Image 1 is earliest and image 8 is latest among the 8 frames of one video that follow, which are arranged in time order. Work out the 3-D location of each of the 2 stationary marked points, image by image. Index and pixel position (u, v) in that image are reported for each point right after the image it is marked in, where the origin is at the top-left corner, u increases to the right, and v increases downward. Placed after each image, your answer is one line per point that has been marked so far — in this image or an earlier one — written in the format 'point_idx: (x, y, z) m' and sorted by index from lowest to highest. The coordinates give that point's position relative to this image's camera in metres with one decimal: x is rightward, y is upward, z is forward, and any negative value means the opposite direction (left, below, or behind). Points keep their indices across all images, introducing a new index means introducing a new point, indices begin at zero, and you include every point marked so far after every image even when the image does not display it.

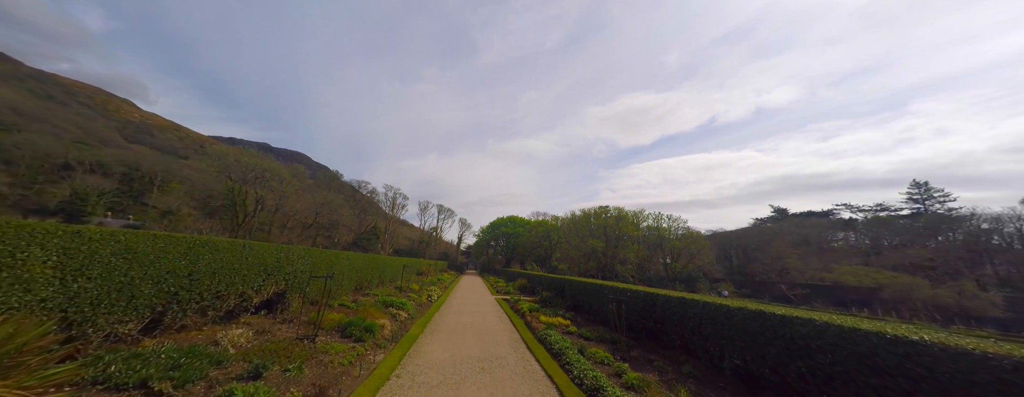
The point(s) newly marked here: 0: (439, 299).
0: (-3.4, -4.6, +13.3) m
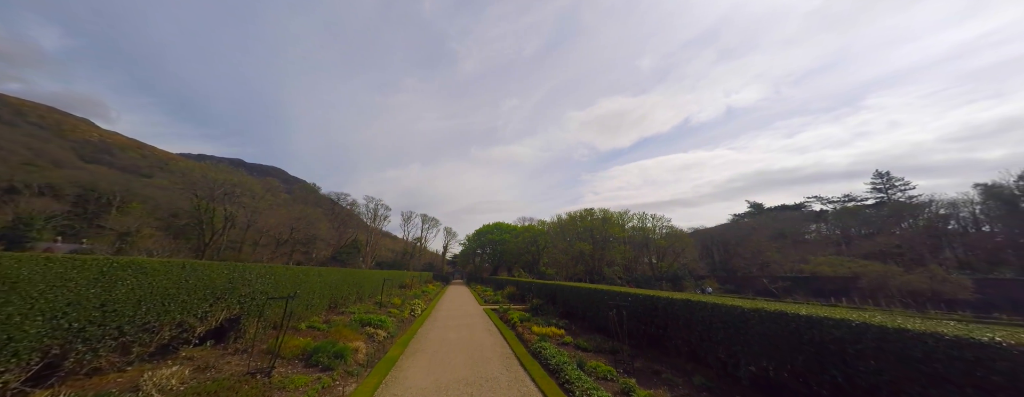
0: (-3.8, -5.0, +12.5) m
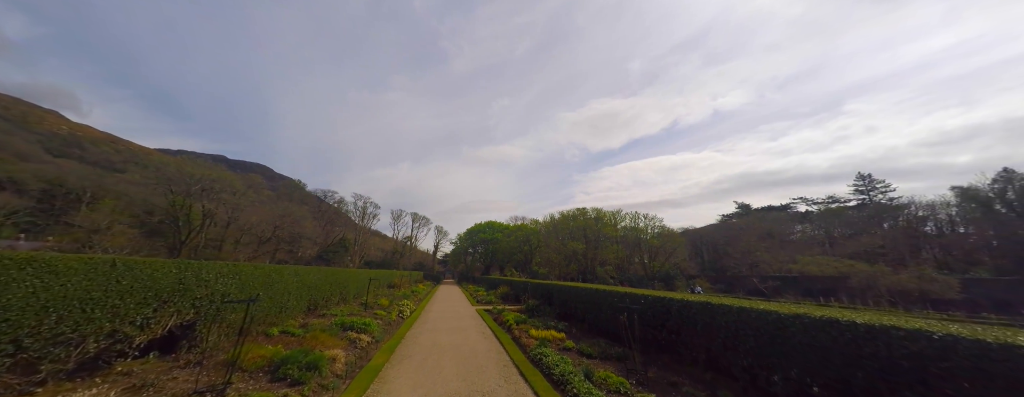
0: (-4.1, -4.8, +11.8) m
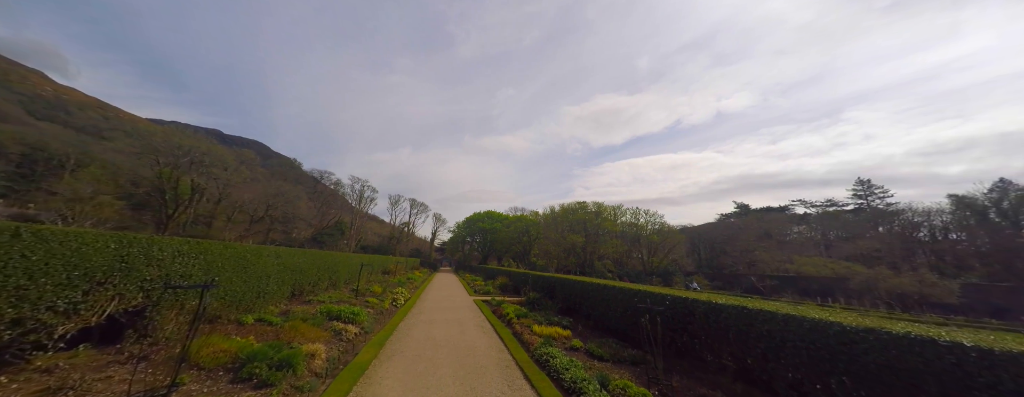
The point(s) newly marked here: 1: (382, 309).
0: (-4.1, -4.1, +11.2) m
1: (-4.2, -3.5, +9.3) m
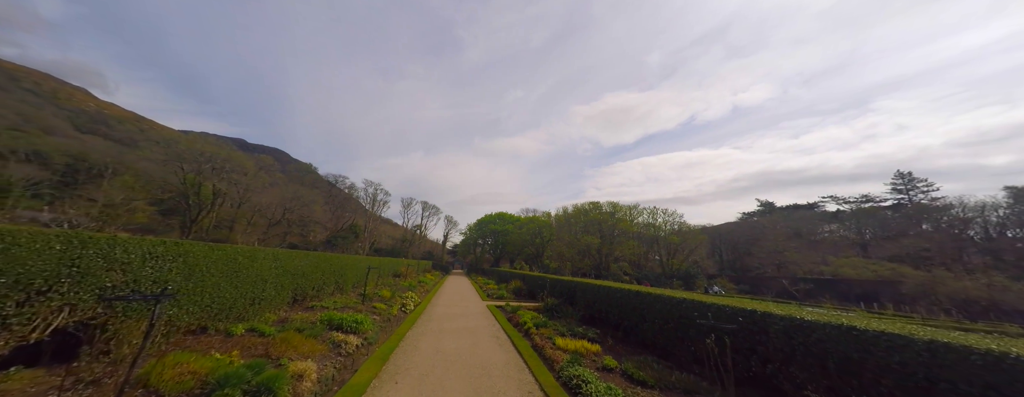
0: (-3.5, -4.1, +10.6) m
1: (-3.7, -3.5, +8.7) m
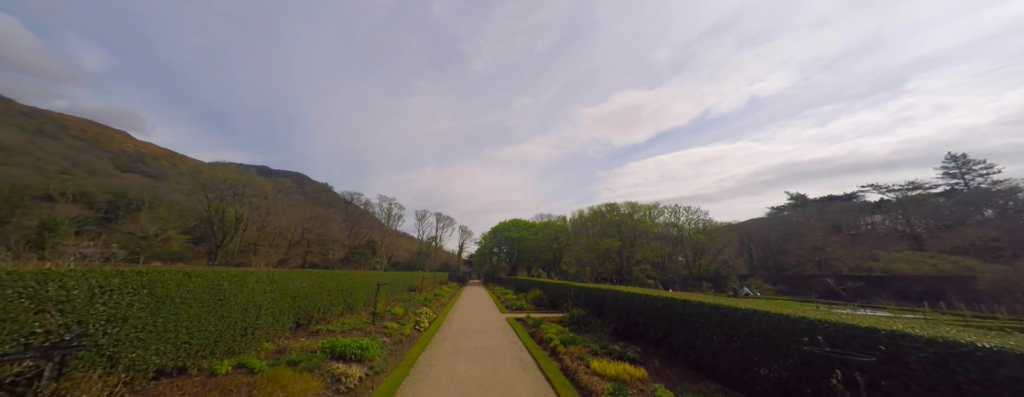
0: (-2.8, -4.4, +9.9) m
1: (-3.0, -3.8, +8.0) m
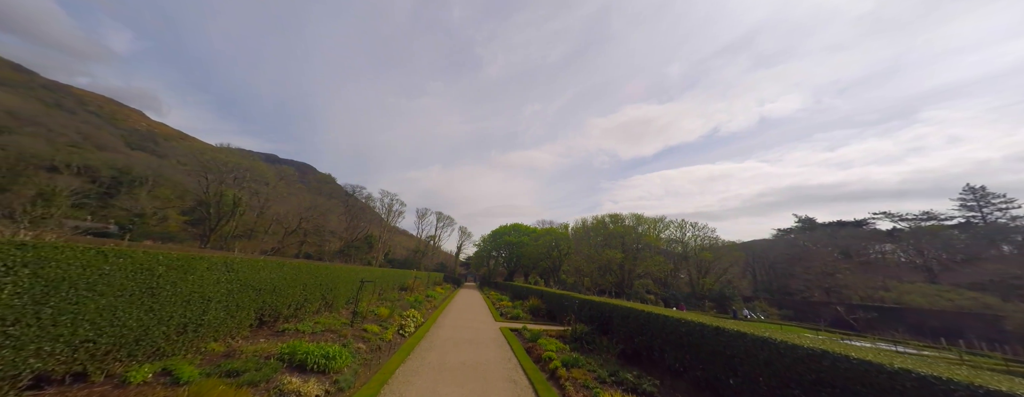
0: (-2.9, -4.1, +9.0) m
1: (-3.2, -3.5, +7.1) m
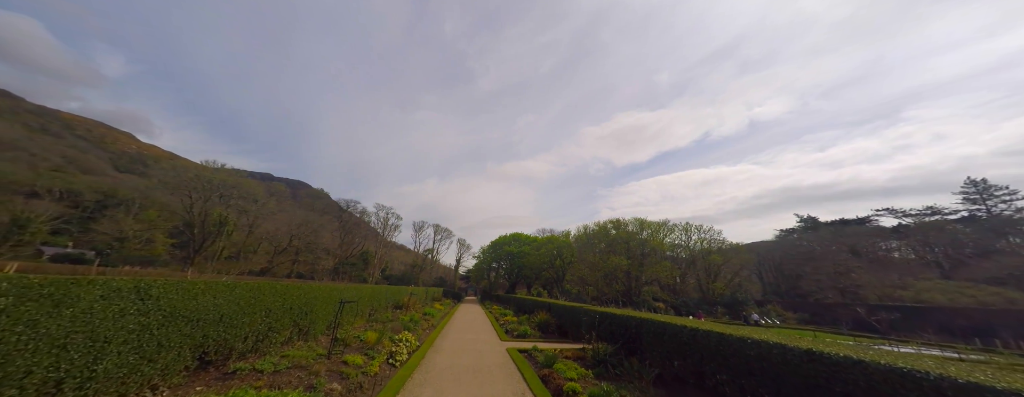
0: (-2.7, -4.3, +7.6) m
1: (-2.9, -3.6, +5.8) m
